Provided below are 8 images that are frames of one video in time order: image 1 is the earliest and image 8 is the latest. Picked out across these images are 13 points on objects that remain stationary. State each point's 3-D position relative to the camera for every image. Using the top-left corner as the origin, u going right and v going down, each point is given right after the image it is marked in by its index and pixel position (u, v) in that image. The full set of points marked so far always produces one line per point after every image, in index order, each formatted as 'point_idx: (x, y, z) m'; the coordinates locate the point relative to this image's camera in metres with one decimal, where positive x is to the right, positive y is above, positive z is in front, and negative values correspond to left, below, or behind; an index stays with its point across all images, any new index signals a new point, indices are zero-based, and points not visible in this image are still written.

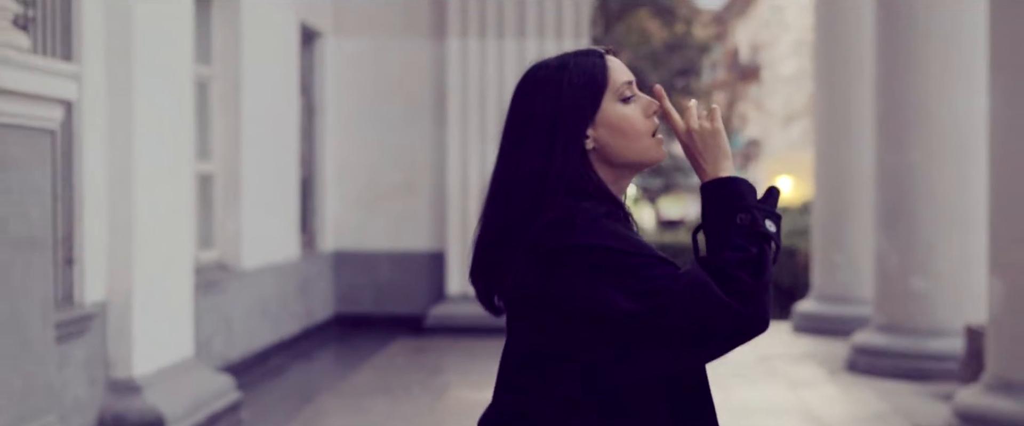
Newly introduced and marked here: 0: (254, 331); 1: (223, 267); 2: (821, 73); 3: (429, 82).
0: (-1.8, -0.8, +9.5) m
1: (-2.0, -0.4, +9.1) m
2: (+2.7, +1.2, +11.6) m
3: (-0.8, +1.2, +12.2) m
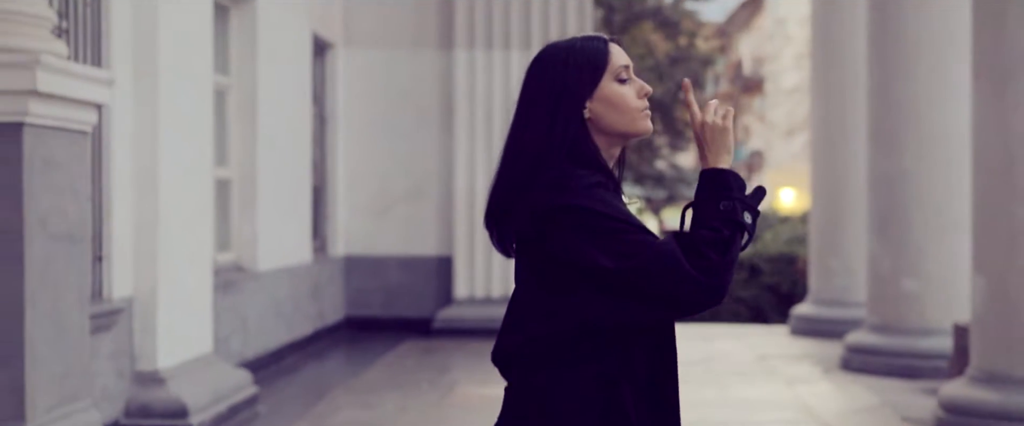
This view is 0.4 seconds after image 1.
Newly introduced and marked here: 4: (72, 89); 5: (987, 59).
0: (-1.8, -0.9, +9.8) m
1: (-1.9, -0.4, +9.4) m
2: (+2.8, +1.2, +12.0) m
3: (-0.7, +1.1, +12.6) m
4: (-1.7, +0.5, +5.1) m
5: (+2.5, +0.8, +6.9) m
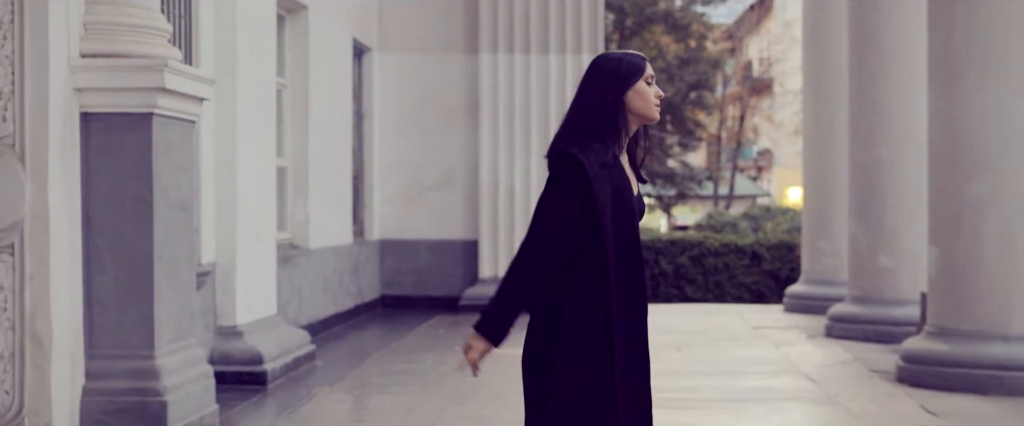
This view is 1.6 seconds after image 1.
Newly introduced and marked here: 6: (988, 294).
0: (-1.6, -0.7, +11.1) m
1: (-1.8, -0.3, +10.7) m
2: (+3.0, +1.3, +13.2) m
3: (-0.5, +1.3, +13.8) m
4: (-1.6, +0.6, +6.4) m
5: (+2.6, +0.9, +8.2) m
6: (+2.9, -0.5, +8.0) m
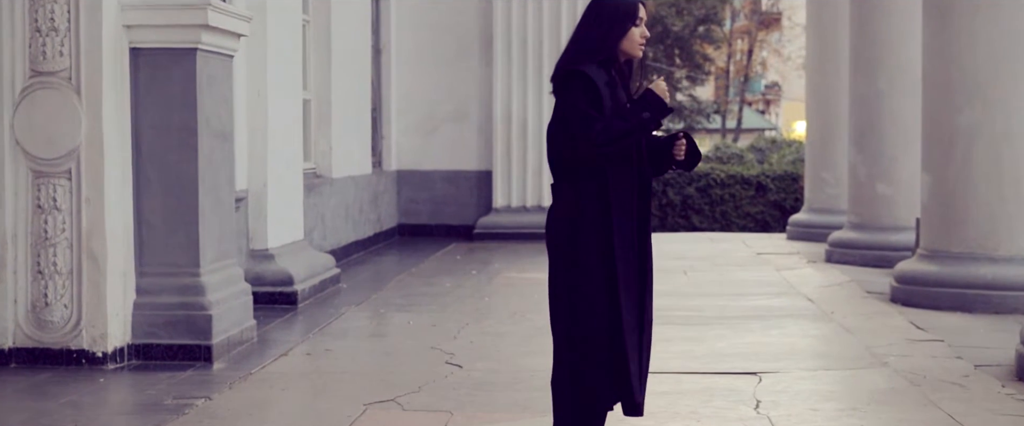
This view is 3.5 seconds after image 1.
0: (-1.5, -0.1, +11.6) m
1: (-1.6, +0.3, +11.2) m
2: (+3.1, +2.0, +13.6) m
3: (-0.4, +2.0, +14.2) m
4: (-1.5, +1.0, +6.8) m
5: (+2.7, +1.4, +8.6) m
6: (+3.0, 0.0, +8.4) m
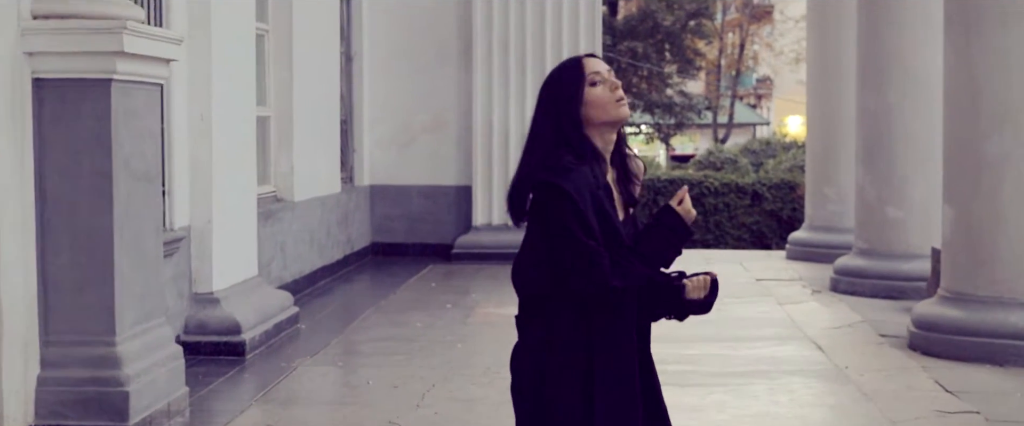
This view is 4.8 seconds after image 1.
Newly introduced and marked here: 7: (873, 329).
0: (-1.7, -0.3, +10.7) m
1: (-1.8, +0.1, +10.3) m
2: (+2.9, +1.8, +12.7) m
3: (-0.6, +1.8, +13.3) m
4: (-1.6, +0.7, +5.9) m
5: (+2.6, +1.2, +7.6) m
6: (+2.8, -0.2, +7.5) m
7: (+2.3, -0.7, +8.5) m
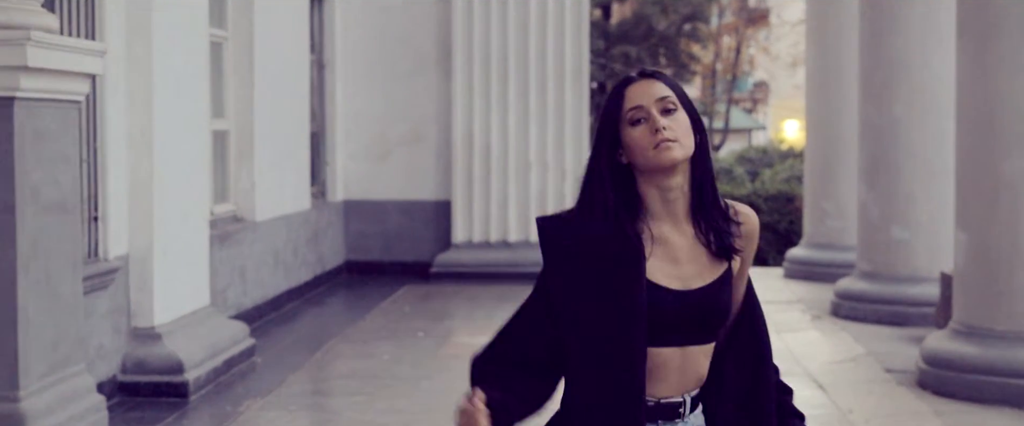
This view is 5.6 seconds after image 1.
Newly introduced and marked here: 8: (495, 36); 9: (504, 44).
0: (-1.8, -0.5, +9.9) m
1: (-2.0, -0.1, +9.6) m
2: (+2.7, +1.7, +12.0) m
3: (-0.7, +1.7, +12.6) m
4: (-1.8, +0.6, +5.2) m
5: (+2.4, +1.0, +7.0) m
6: (+2.7, -0.4, +6.8) m
7: (+2.2, -0.9, +7.8) m
8: (-0.2, +1.6, +12.3) m
9: (-0.1, +1.6, +12.3) m
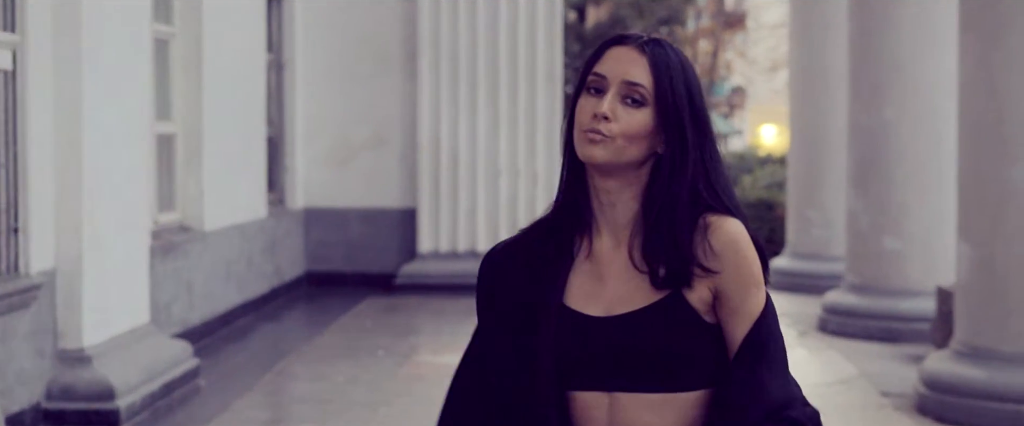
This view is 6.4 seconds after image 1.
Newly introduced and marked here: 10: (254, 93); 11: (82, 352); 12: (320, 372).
0: (-2.1, -0.6, +9.3) m
1: (-2.2, -0.1, +8.9) m
2: (+2.5, +1.6, +11.4) m
3: (-1.0, +1.6, +12.0) m
4: (-1.9, +0.5, +4.5) m
5: (+2.2, +1.0, +6.4) m
6: (+2.5, -0.4, +6.3) m
7: (+2.0, -0.9, +7.3) m
8: (-0.4, +1.6, +11.7) m
9: (-0.3, +1.5, +11.7) m
10: (-2.0, +0.9, +10.3) m
11: (-2.1, -0.7, +6.5) m
12: (-1.2, -1.0, +8.1) m
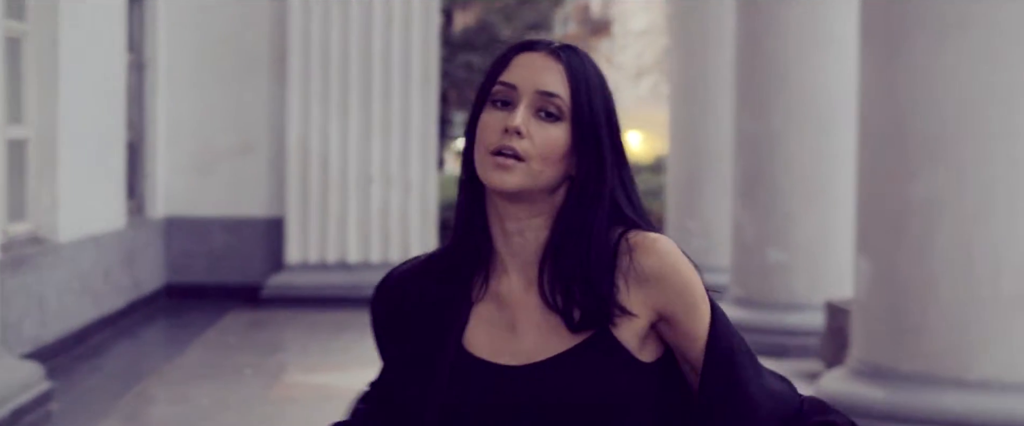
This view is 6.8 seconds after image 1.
0: (-2.9, -0.6, +8.7) m
1: (-3.0, -0.2, +8.3) m
2: (+1.4, +1.5, +11.3) m
3: (-2.1, +1.5, +11.4) m
4: (-2.2, +0.5, +4.0) m
5: (+1.7, +0.9, +6.2) m
6: (+2.0, -0.5, +6.1) m
7: (+1.4, -1.0, +7.1) m
8: (-1.5, +1.5, +11.3) m
9: (-1.4, +1.4, +11.3) m
10: (-2.9, +0.9, +9.6) m
11: (-2.6, -0.7, +5.9) m
12: (-1.9, -1.0, +7.5) m
